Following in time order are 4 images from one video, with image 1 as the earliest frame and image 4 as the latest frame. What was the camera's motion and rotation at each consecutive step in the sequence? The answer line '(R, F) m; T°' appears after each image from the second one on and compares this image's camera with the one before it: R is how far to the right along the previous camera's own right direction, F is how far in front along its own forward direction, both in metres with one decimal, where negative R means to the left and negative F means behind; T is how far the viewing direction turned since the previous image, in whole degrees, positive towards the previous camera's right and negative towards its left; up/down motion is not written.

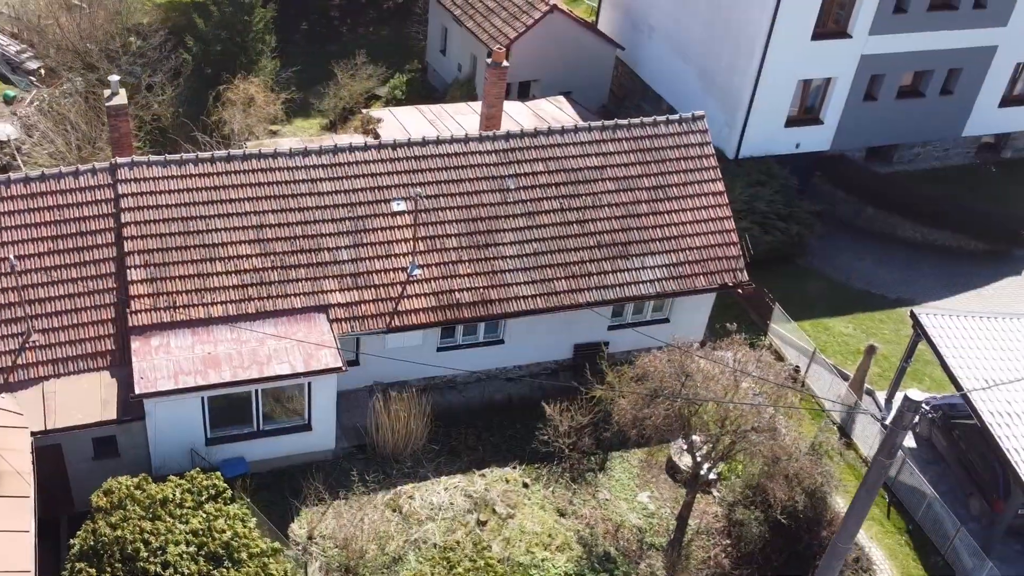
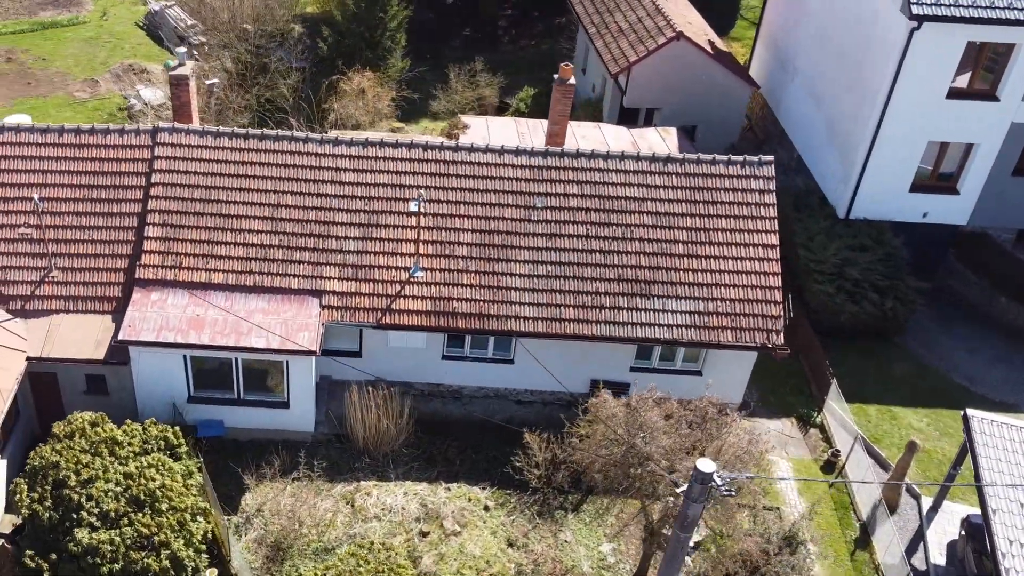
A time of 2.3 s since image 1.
(+4.2, +0.9) m; -14°
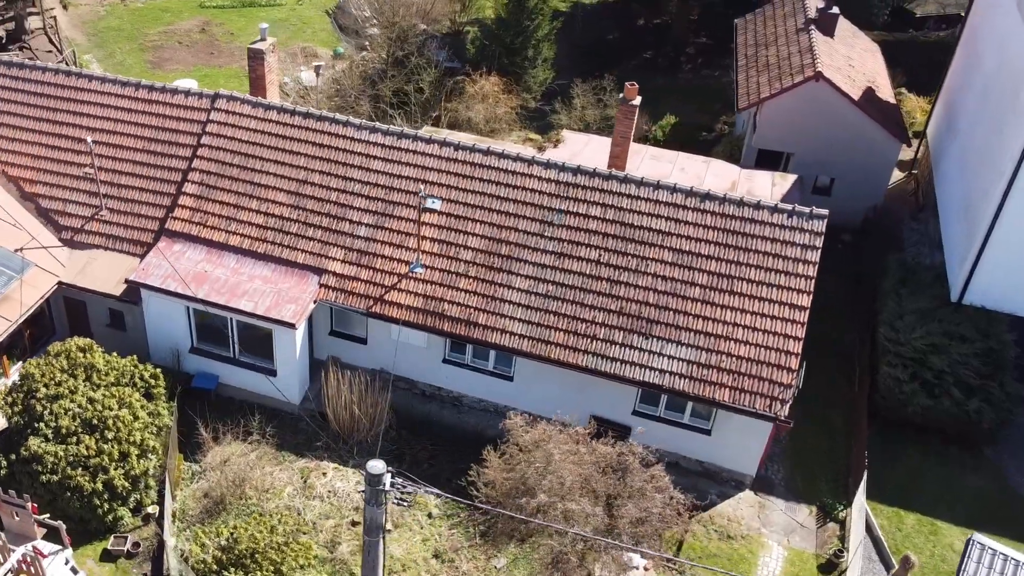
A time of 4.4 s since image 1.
(+4.9, +1.2) m; -16°
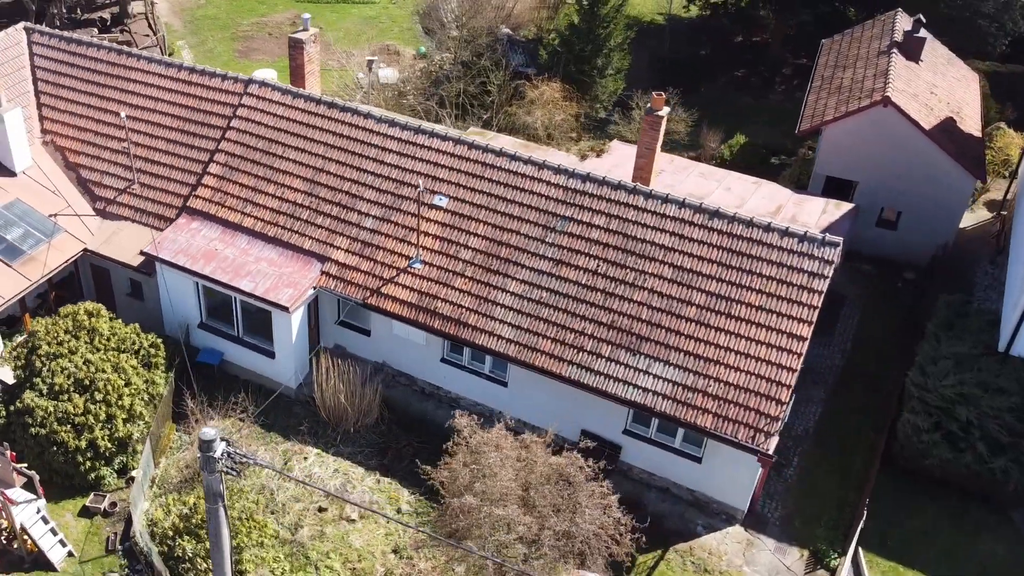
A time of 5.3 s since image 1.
(+2.5, +0.5) m; -8°
